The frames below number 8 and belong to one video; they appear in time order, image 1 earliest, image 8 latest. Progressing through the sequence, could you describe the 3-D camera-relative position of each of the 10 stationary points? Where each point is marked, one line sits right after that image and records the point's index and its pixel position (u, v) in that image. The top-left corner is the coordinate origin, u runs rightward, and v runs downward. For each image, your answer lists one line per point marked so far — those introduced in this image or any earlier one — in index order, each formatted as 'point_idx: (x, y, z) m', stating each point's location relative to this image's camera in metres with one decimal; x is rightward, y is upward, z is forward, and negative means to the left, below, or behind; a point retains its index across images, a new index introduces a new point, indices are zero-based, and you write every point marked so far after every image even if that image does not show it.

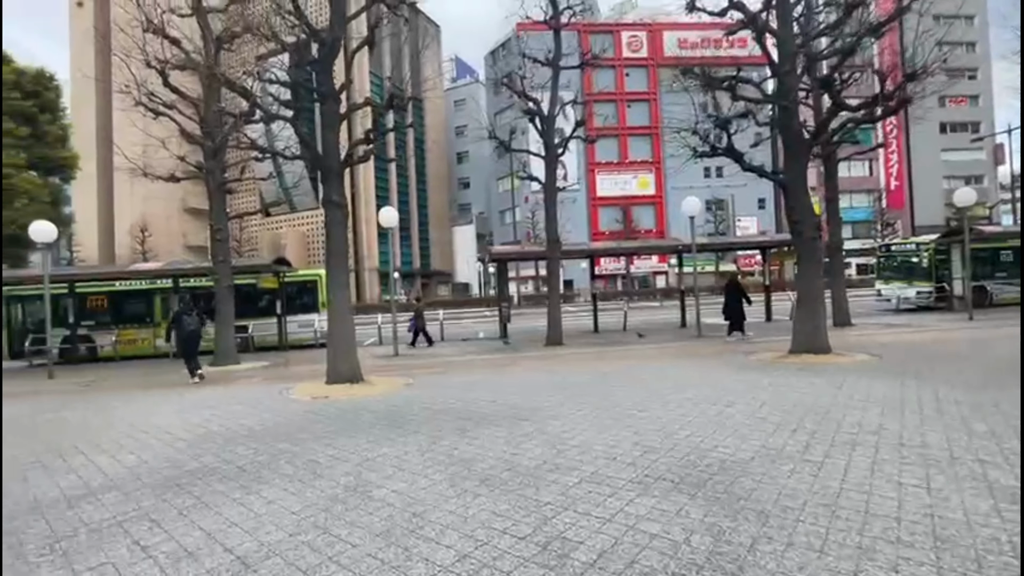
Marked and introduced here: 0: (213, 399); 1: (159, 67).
0: (-6.2, -2.3, +10.0) m
1: (-11.0, +7.0, +15.0) m
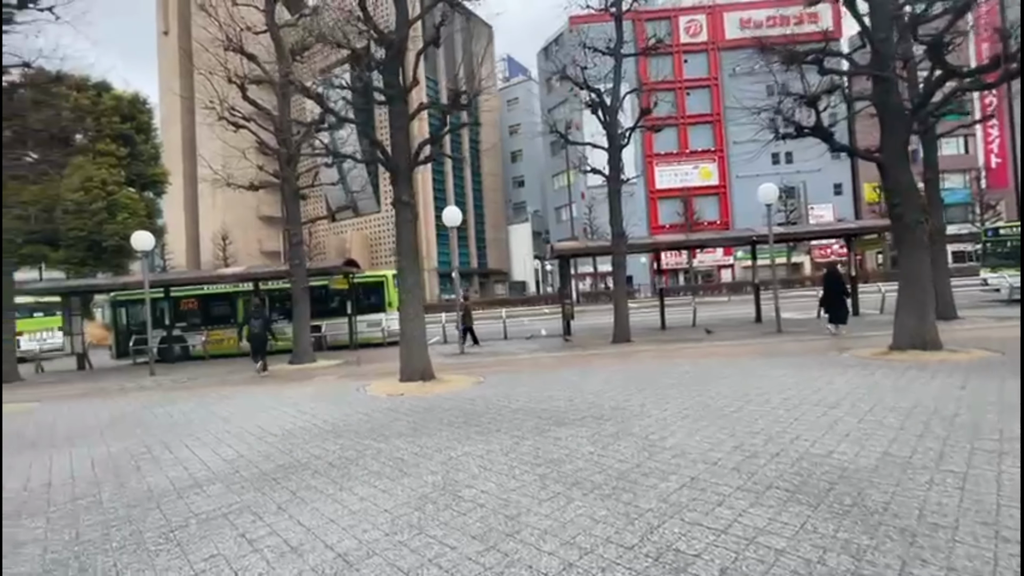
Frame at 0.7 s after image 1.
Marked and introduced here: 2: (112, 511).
0: (-4.7, -2.3, +10.5) m
1: (-9.1, +6.9, +15.9) m
2: (-4.1, -2.3, +4.9) m
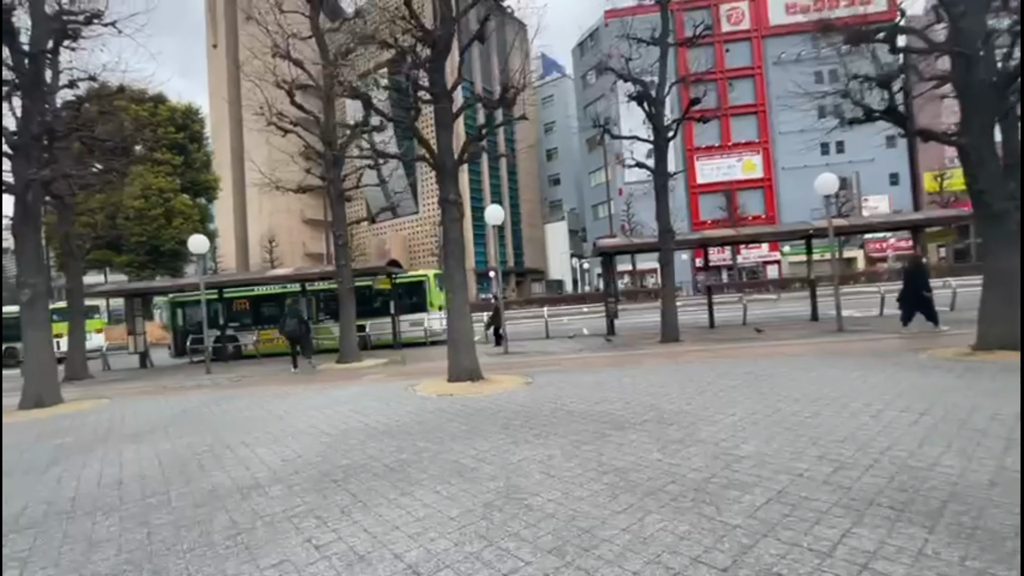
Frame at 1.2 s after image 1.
0: (-3.6, -2.3, +10.5) m
1: (-7.6, +6.9, +16.3) m
2: (-3.4, -2.3, +4.9) m
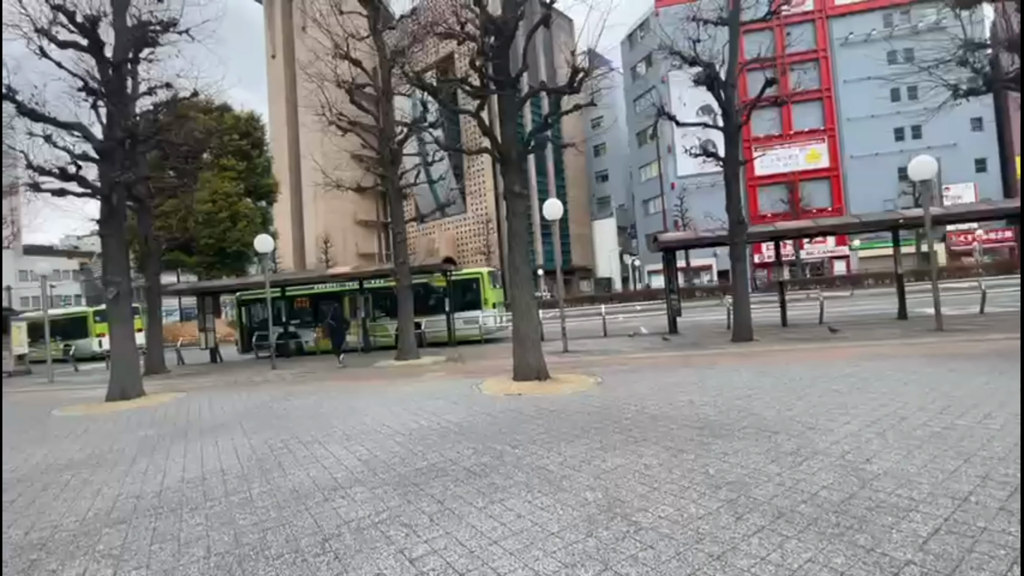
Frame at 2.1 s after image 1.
0: (-2.1, -2.2, +10.4) m
1: (-5.7, +7.0, +16.5) m
2: (-2.5, -2.2, +4.8) m
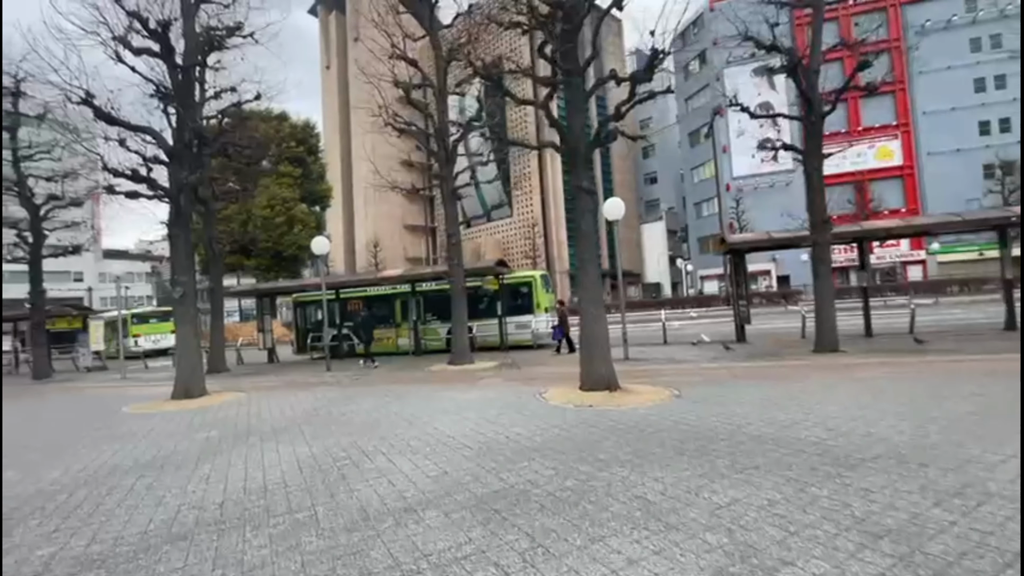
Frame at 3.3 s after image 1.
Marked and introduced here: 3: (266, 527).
0: (-0.8, -2.3, +9.8) m
1: (-3.7, +6.9, +16.3) m
2: (-1.6, -2.2, +4.3) m
3: (-2.3, -2.3, +4.5) m
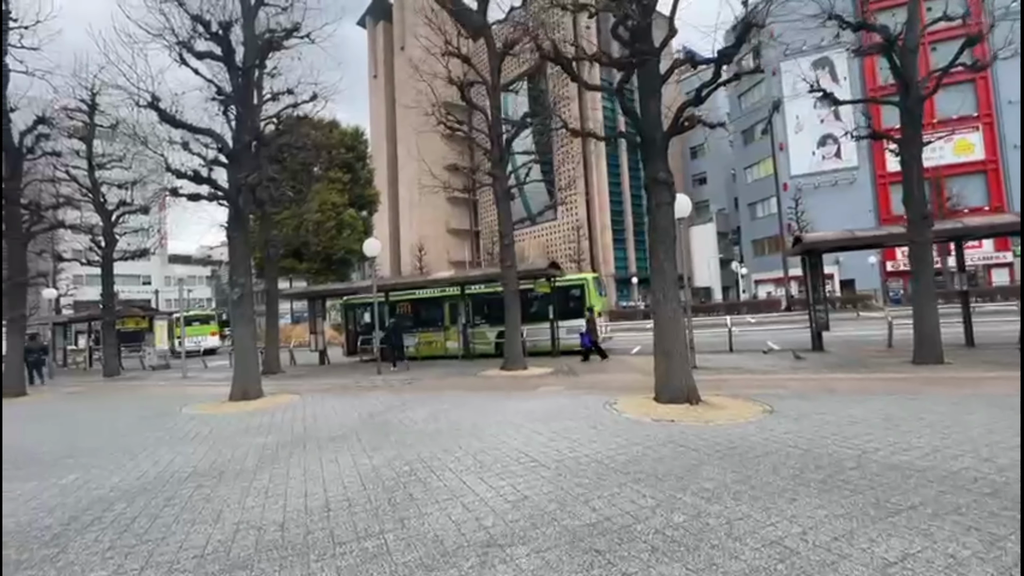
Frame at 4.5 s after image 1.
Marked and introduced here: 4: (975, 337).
0: (+0.5, -2.3, +9.1) m
1: (-1.8, +6.8, +15.9) m
2: (-0.8, -2.2, +3.7) m
3: (-1.5, -2.2, +4.0) m
4: (+15.3, -1.6, +15.9) m
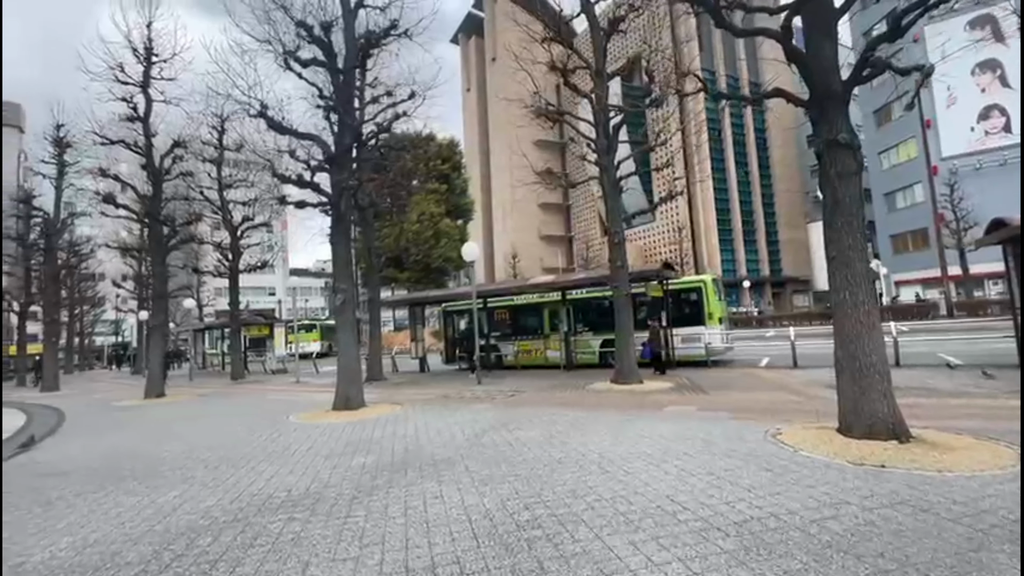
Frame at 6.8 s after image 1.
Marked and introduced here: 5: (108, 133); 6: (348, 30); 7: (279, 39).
0: (+2.5, -2.3, +7.4) m
1: (+1.4, +6.7, +14.6) m
2: (+0.2, -2.1, +2.3) m
3: (-0.4, -2.2, +2.7) m
4: (+18.3, -1.5, +11.2) m
5: (-15.7, +6.0, +18.5) m
6: (-4.4, +6.9, +12.8) m
7: (-6.1, +6.5, +12.4) m
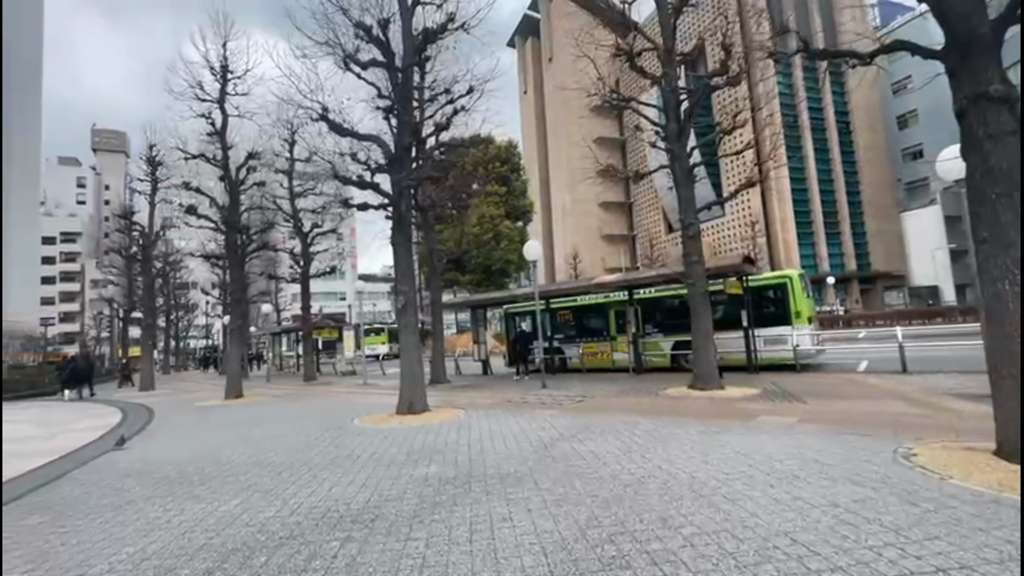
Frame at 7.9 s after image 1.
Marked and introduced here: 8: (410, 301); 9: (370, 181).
0: (+3.5, -2.2, +6.3) m
1: (+3.2, +6.7, +13.7) m
2: (+0.6, -2.0, +1.5) m
3: (0.0, -2.1, +2.0) m
4: (+19.7, -1.1, +8.2) m
5: (-13.3, +5.8, +19.7) m
6: (-2.8, +6.8, +12.6) m
7: (-4.5, +6.4, +12.4) m
8: (-2.6, -0.3, +12.4) m
9: (-3.8, +2.8, +12.8) m
